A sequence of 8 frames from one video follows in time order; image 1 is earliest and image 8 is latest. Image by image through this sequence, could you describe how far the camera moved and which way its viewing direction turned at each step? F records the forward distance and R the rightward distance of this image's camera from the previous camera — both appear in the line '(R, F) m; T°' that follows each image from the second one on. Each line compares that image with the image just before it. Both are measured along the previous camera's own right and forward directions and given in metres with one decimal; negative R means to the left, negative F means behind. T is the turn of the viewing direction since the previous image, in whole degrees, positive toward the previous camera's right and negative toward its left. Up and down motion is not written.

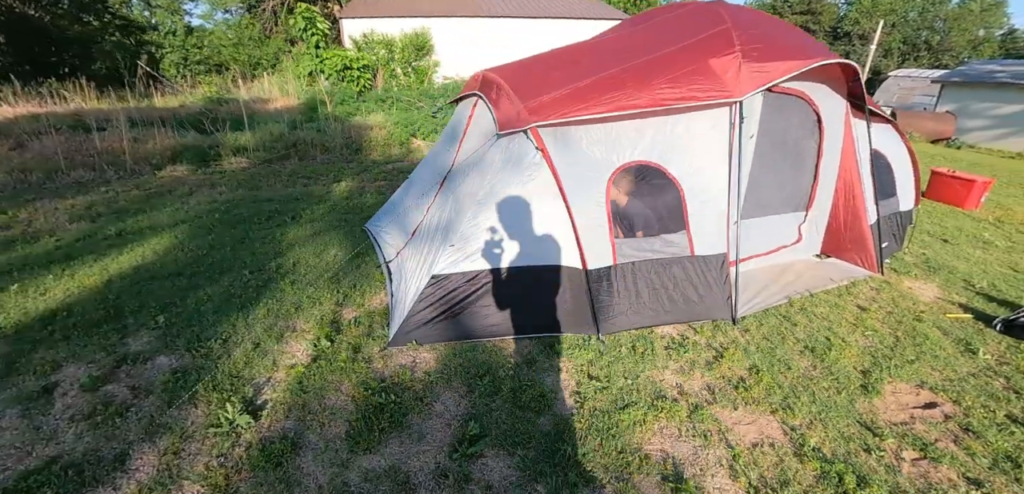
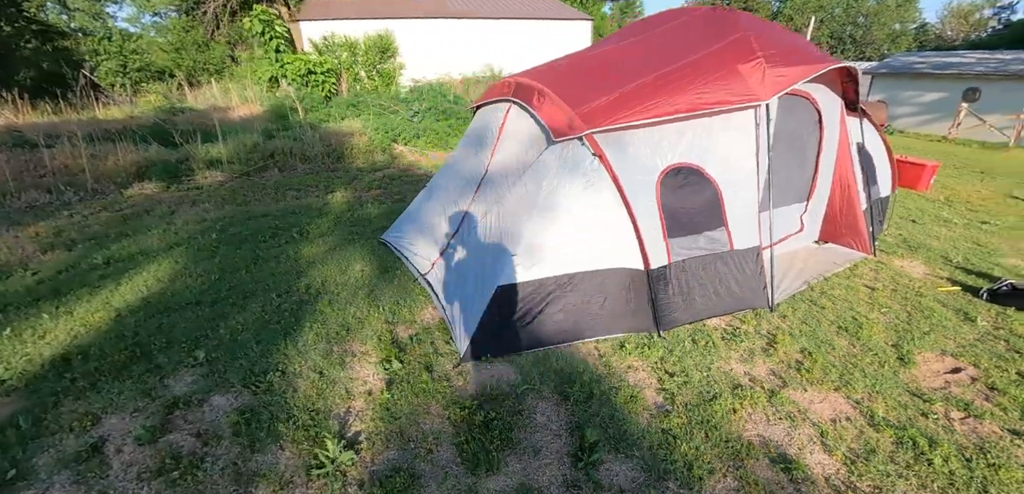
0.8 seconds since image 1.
(-0.9, 0.0) m; +7°
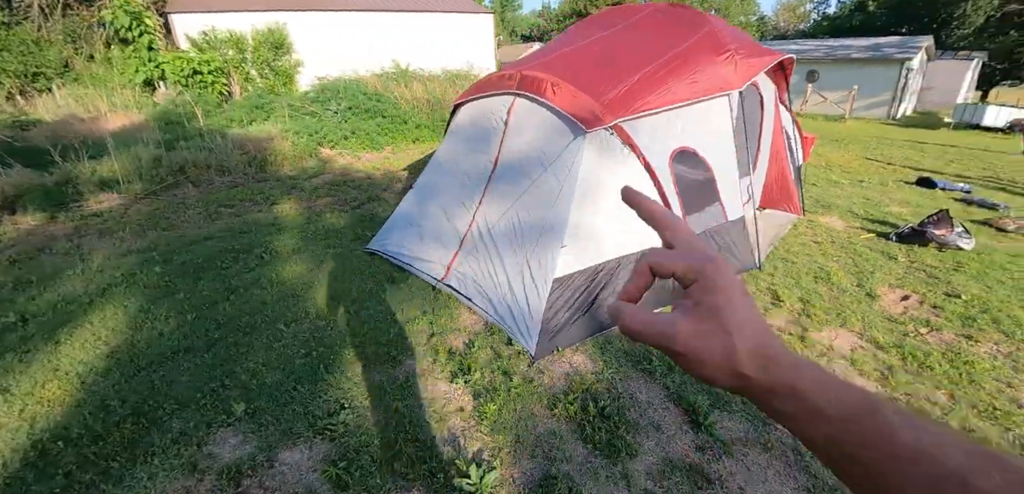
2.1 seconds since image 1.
(-1.2, +0.2) m; +15°
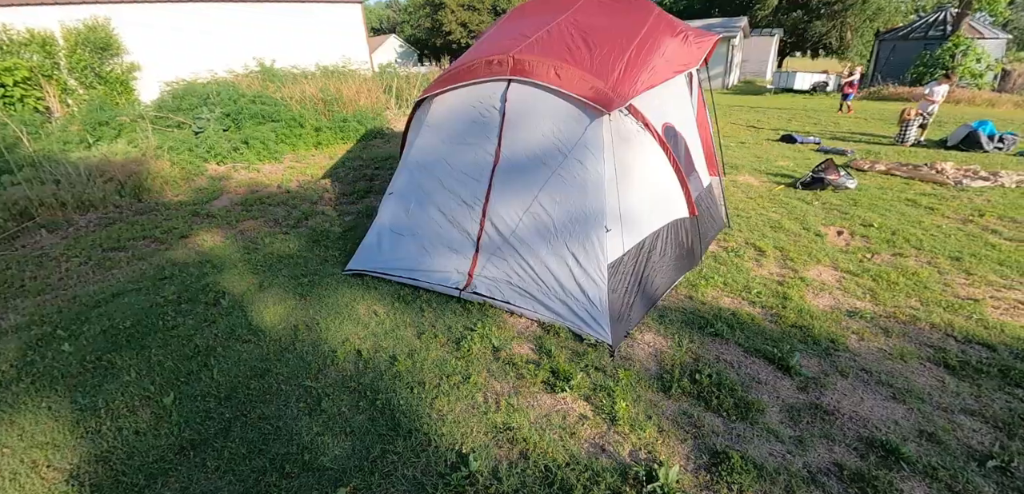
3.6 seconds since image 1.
(-1.3, +0.4) m; +17°
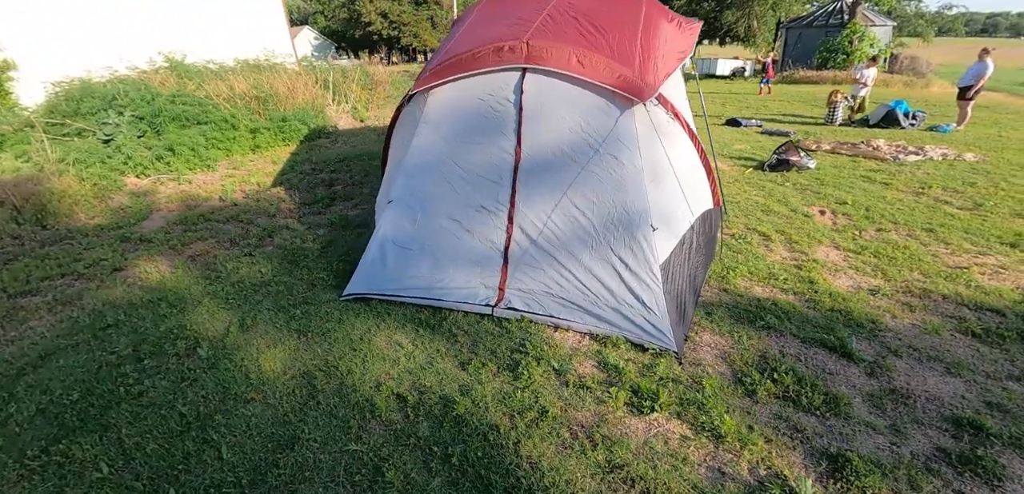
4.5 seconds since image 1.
(-0.8, +0.4) m; +10°
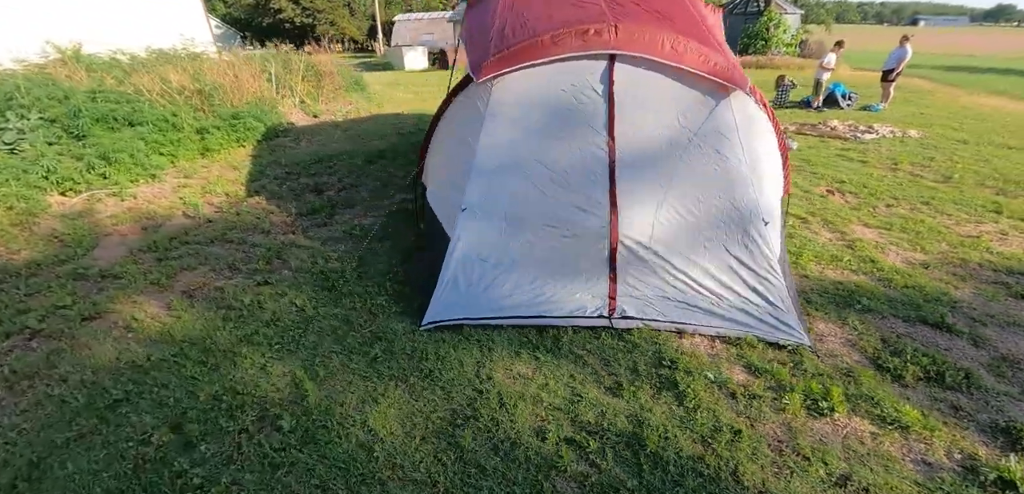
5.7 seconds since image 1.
(-1.3, +0.5) m; +11°
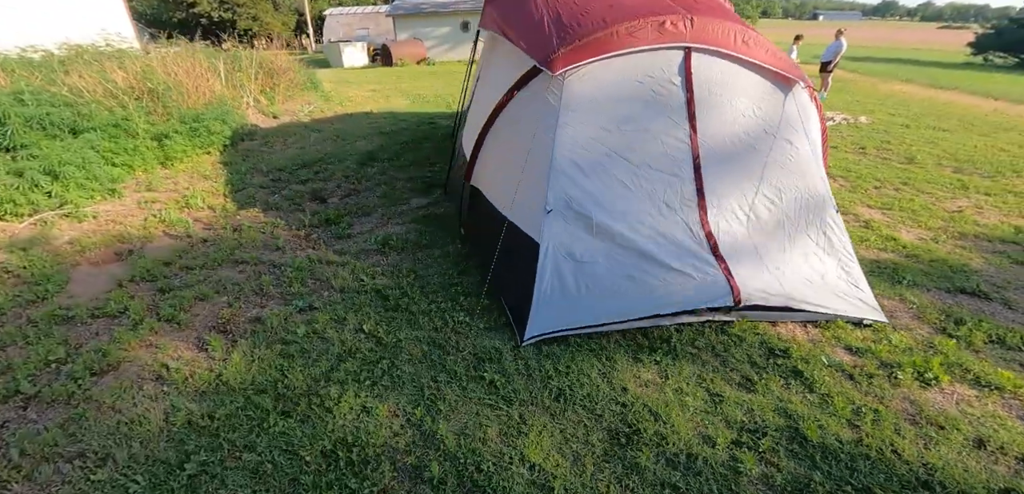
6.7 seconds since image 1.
(-1.1, +0.3) m; +9°
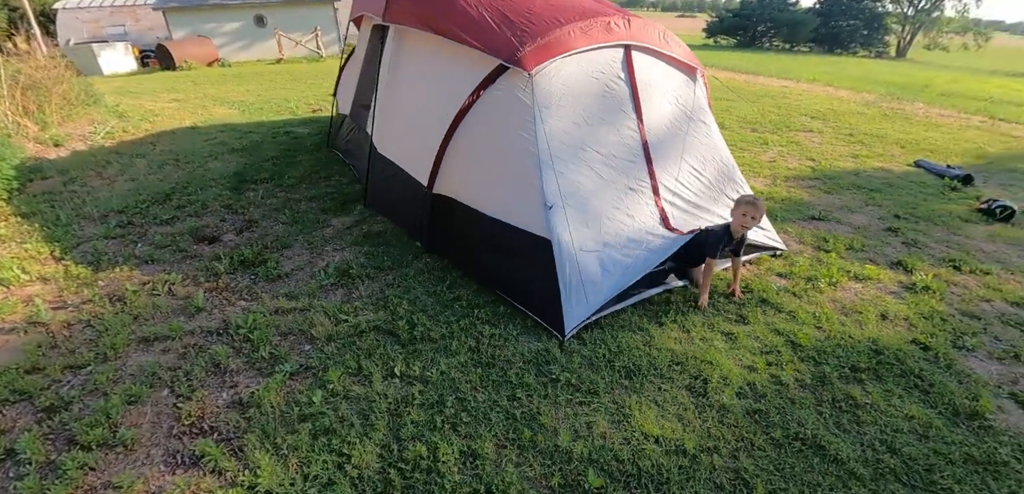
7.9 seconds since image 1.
(-1.1, +0.4) m; +22°
